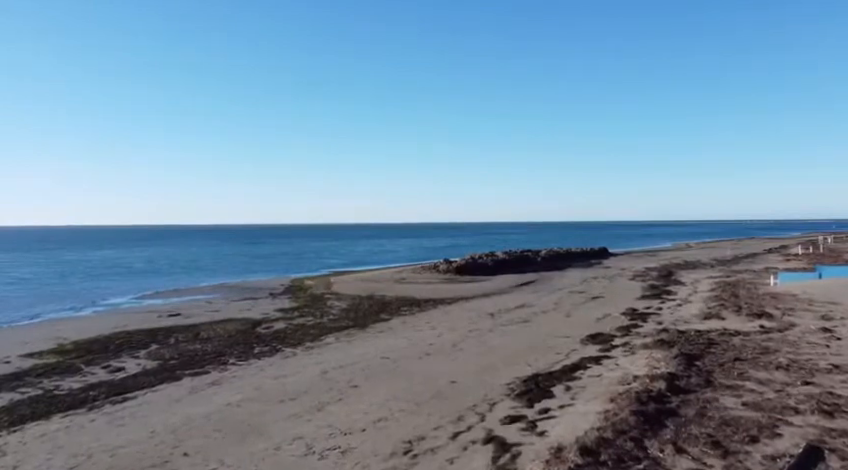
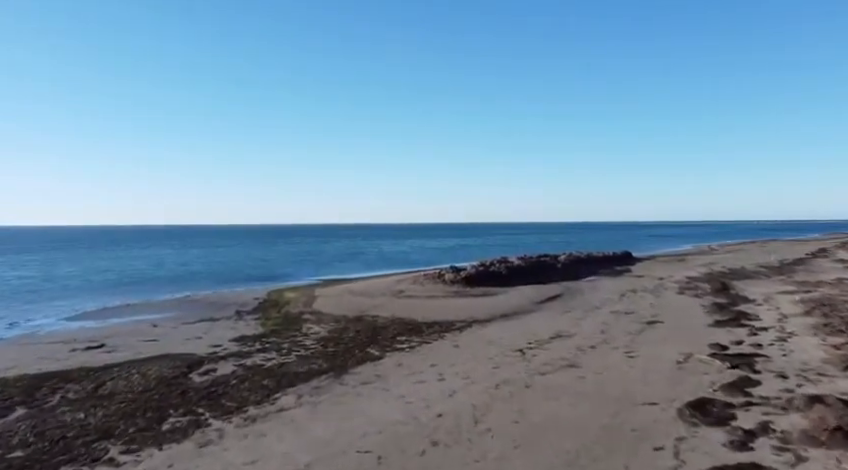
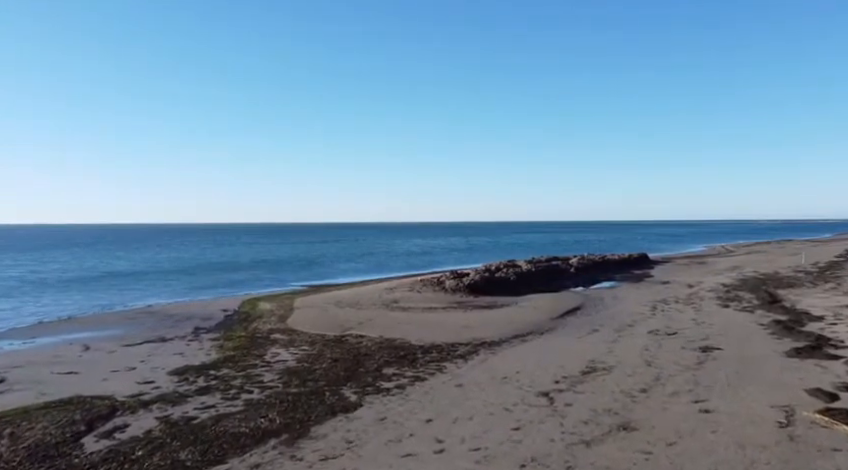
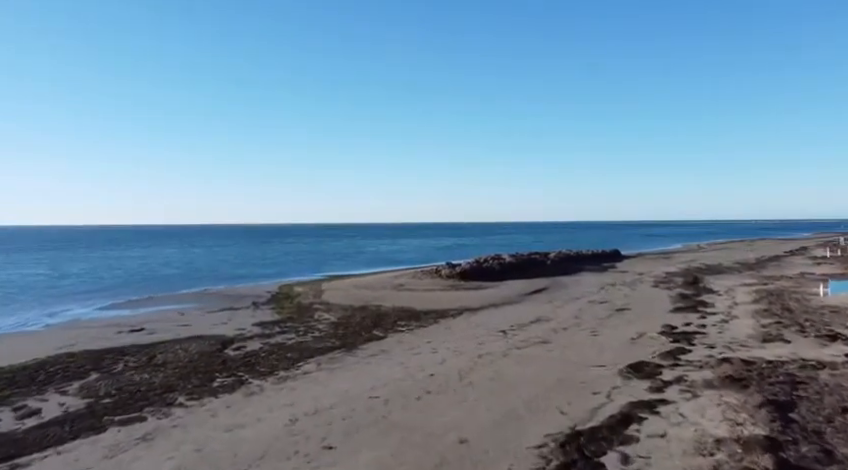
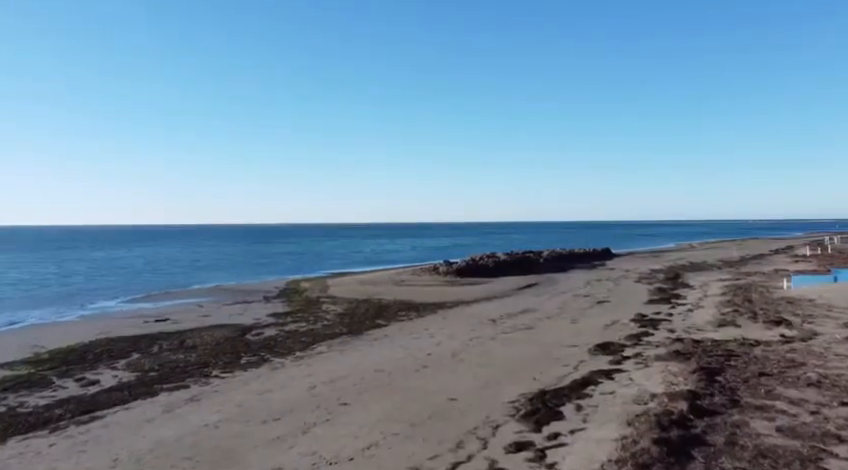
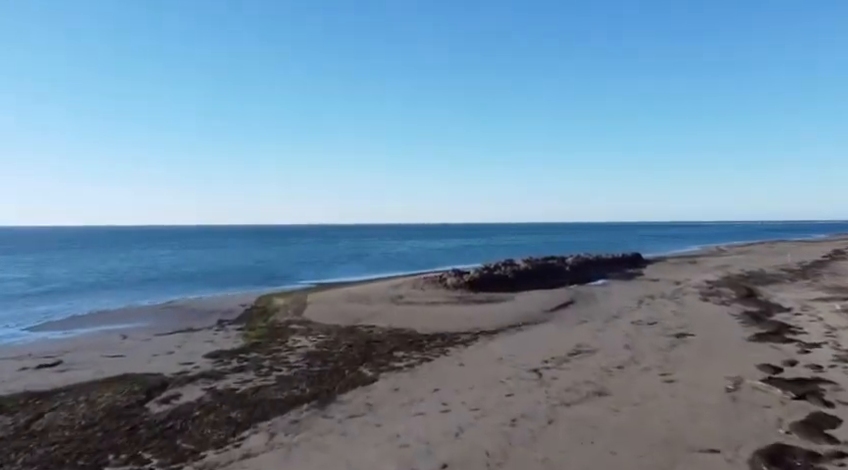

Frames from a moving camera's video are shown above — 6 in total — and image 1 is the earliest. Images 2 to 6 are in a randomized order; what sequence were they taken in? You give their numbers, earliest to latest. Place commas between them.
5, 4, 2, 6, 3
